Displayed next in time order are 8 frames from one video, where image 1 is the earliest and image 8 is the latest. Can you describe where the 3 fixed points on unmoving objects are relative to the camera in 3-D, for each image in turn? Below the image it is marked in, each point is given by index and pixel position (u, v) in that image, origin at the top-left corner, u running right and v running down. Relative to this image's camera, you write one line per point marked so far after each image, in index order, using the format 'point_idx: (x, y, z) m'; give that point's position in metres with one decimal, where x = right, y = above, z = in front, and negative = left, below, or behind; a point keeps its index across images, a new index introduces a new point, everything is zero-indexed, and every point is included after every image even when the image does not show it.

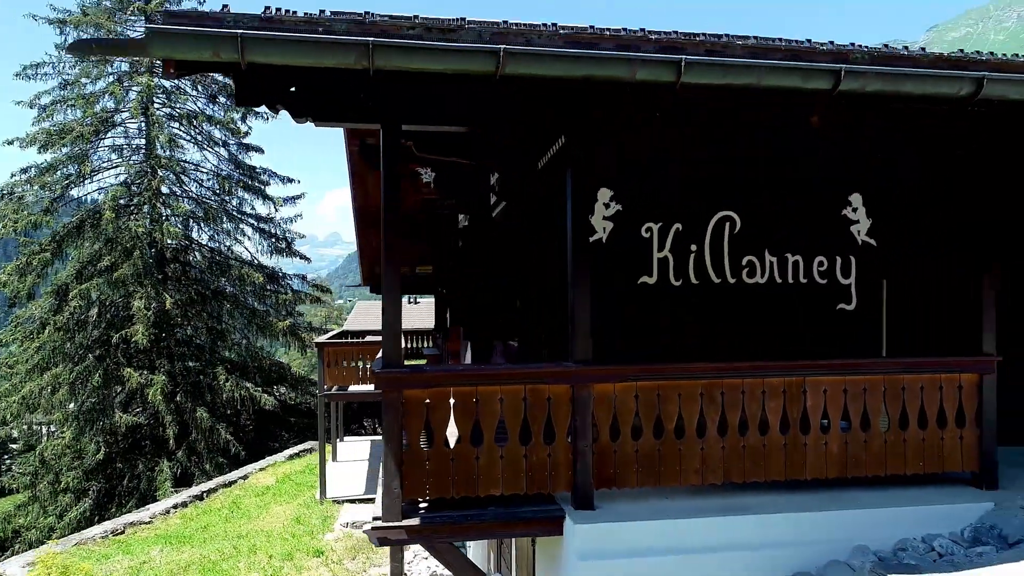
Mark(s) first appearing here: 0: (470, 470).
0: (-0.2, -1.0, +3.9) m
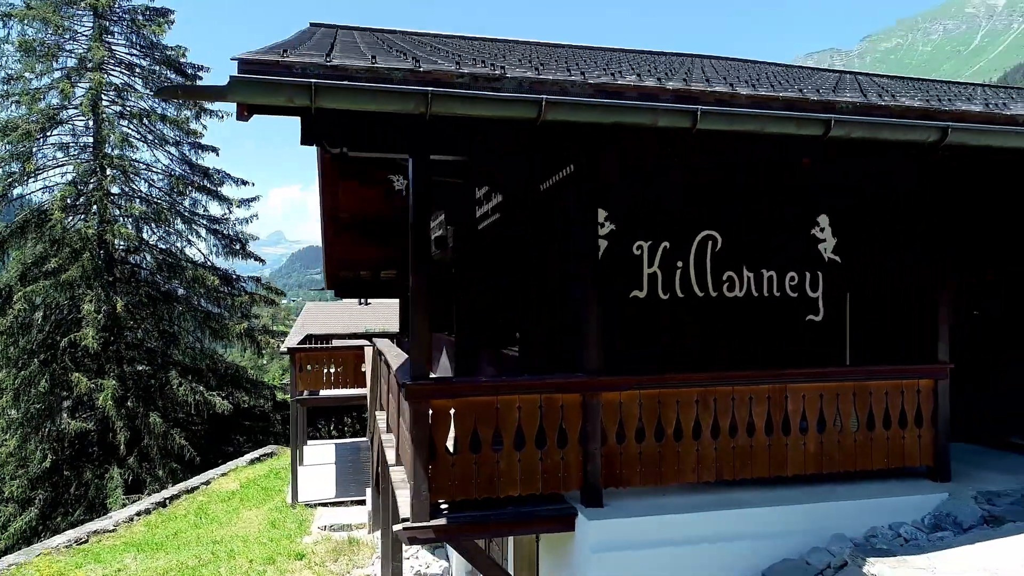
0: (-0.1, -1.1, +4.2) m
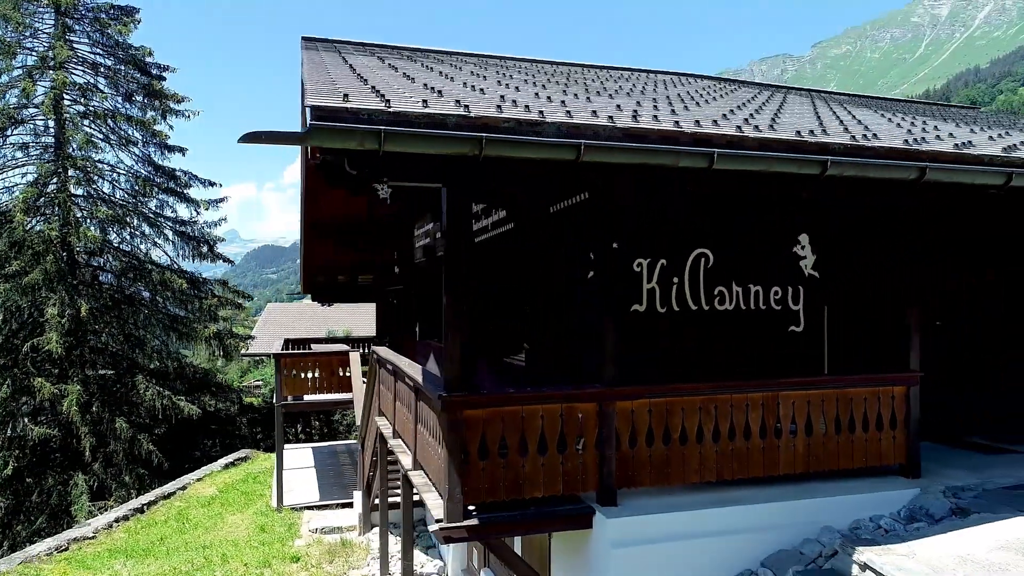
0: (0.0, -1.3, +4.6) m
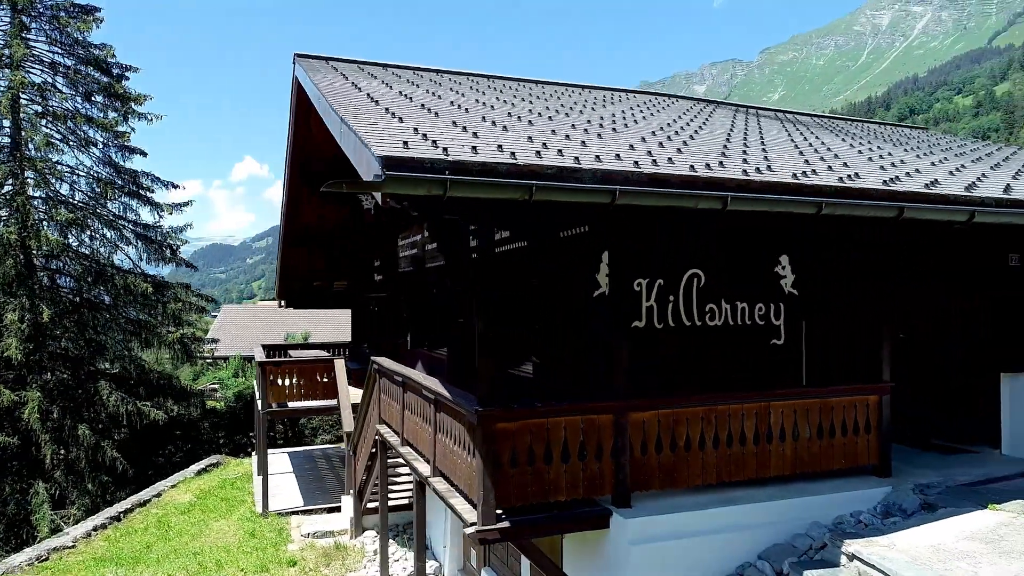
0: (+0.2, -1.4, +5.1) m
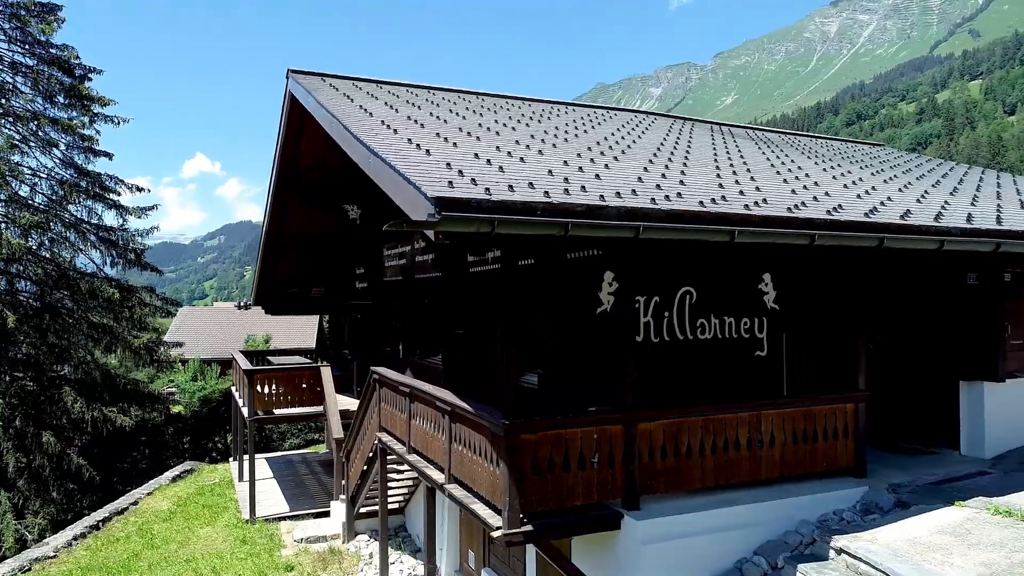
0: (+0.4, -1.6, +5.5) m
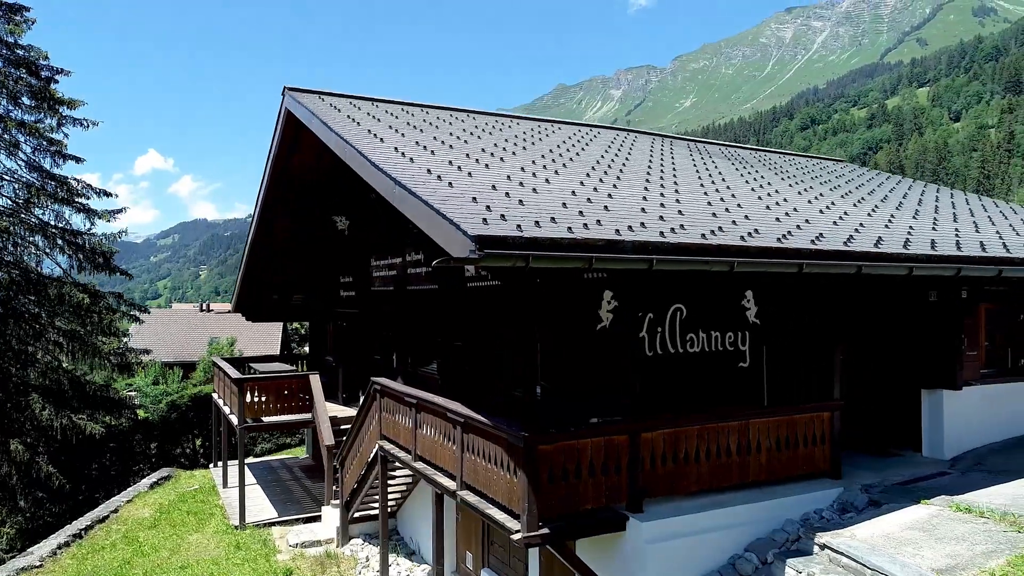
0: (+0.5, -1.8, +6.0) m
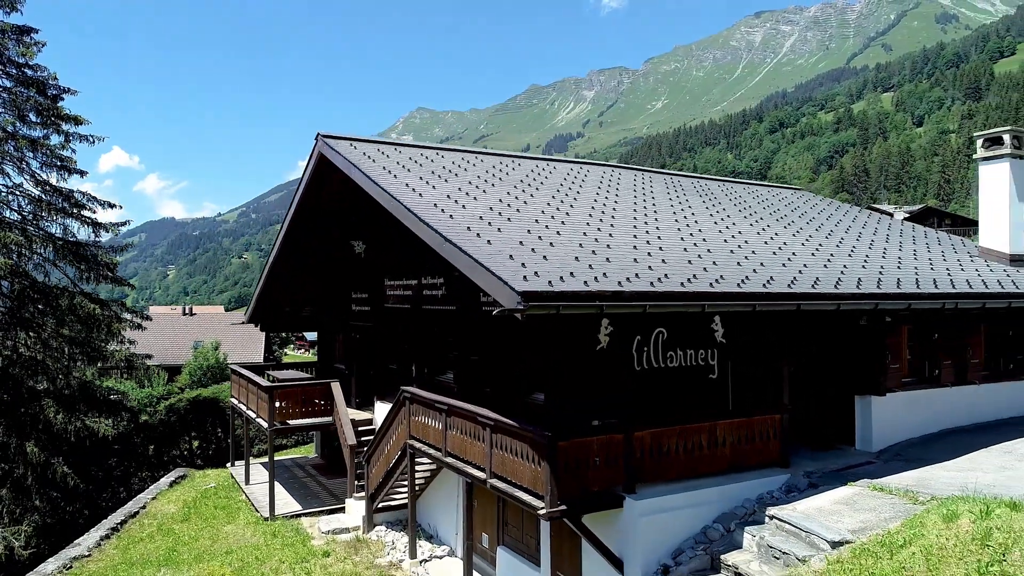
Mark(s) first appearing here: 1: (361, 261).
0: (+0.8, -2.2, +7.9) m
1: (-3.4, +0.6, +15.8) m
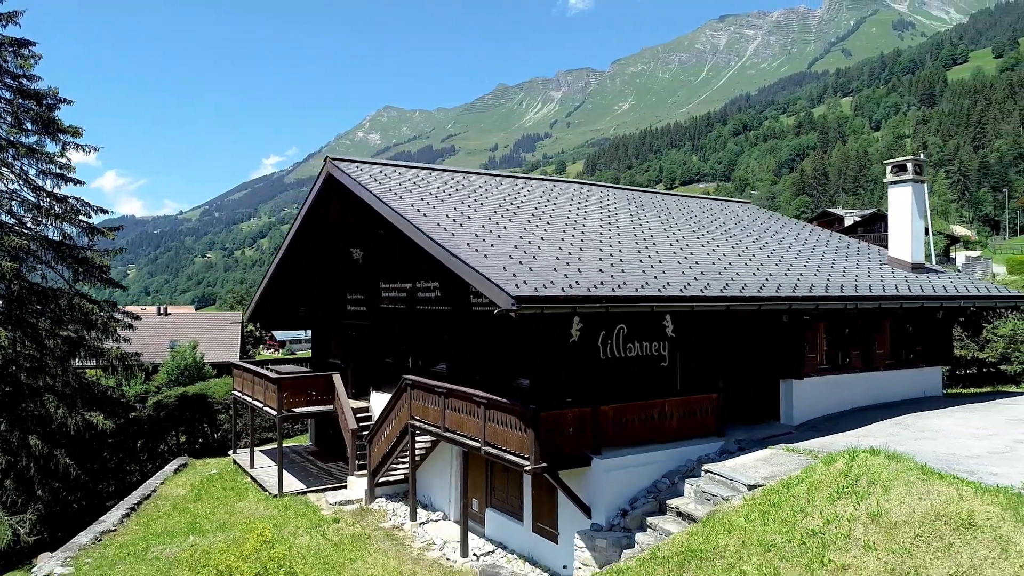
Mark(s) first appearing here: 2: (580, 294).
0: (+0.7, -2.2, +10.0) m
1: (-3.9, +0.6, +17.8) m
2: (+0.9, -0.1, +9.2) m
